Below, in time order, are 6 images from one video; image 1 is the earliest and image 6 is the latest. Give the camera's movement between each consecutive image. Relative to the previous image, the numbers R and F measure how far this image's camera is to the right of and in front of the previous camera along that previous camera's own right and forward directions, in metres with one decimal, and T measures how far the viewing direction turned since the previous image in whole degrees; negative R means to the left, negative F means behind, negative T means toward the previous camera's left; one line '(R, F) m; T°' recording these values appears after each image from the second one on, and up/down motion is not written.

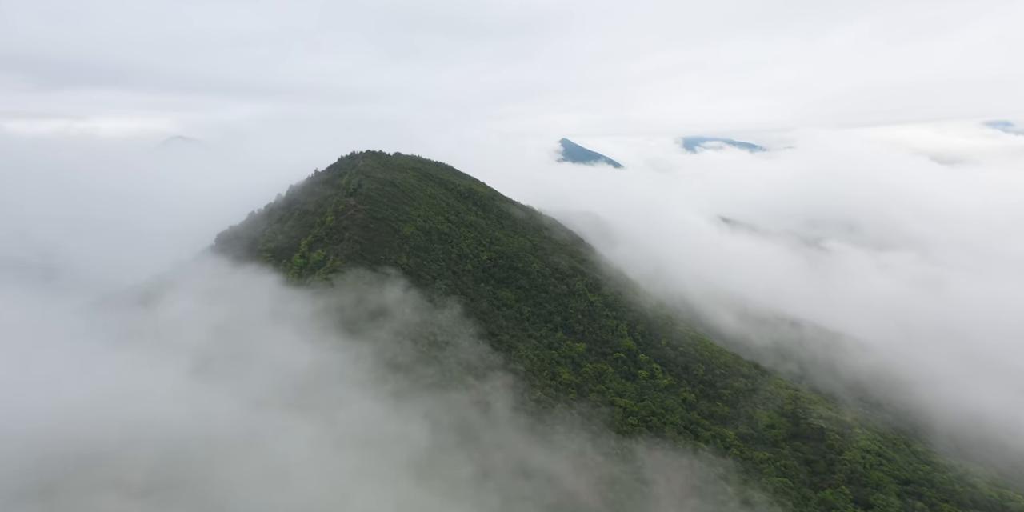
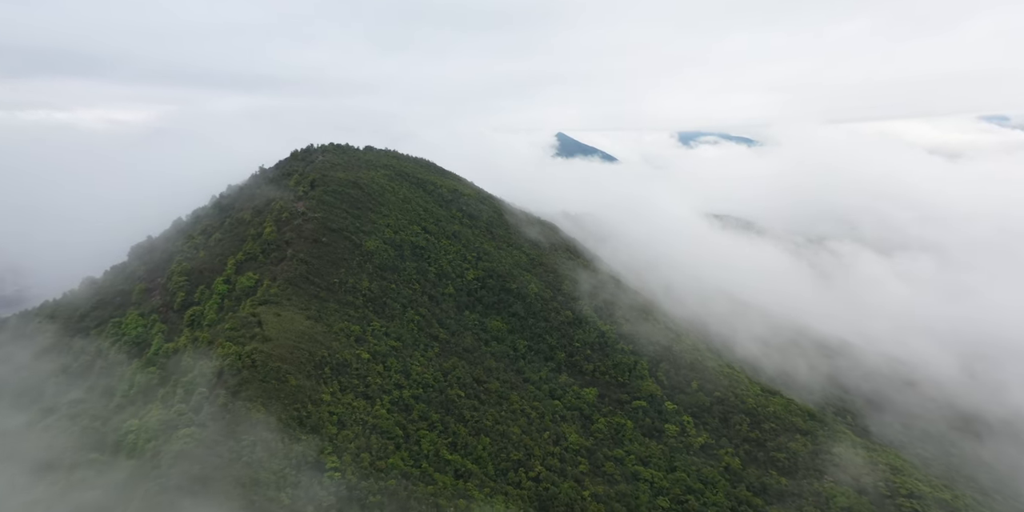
(+0.4, +14.2) m; 0°
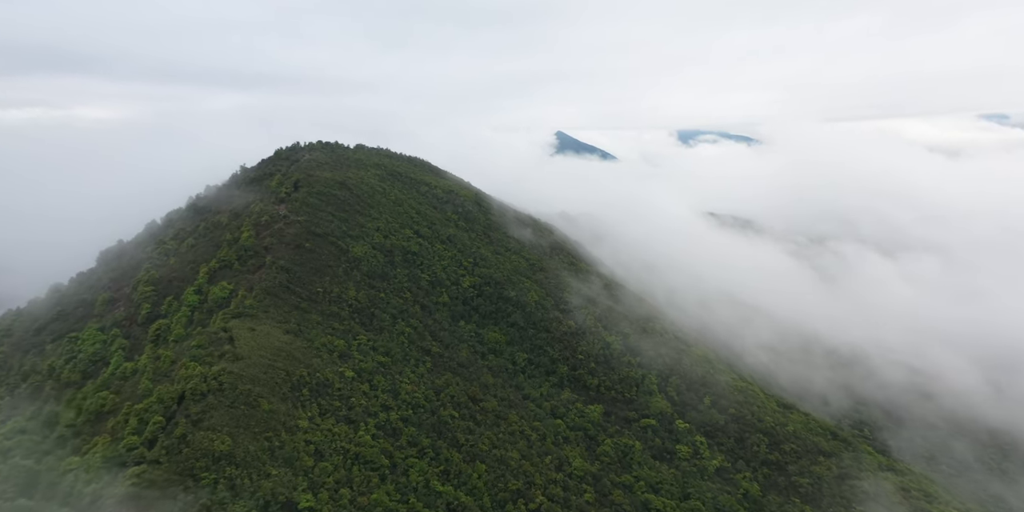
(+0.1, +3.9) m; 0°
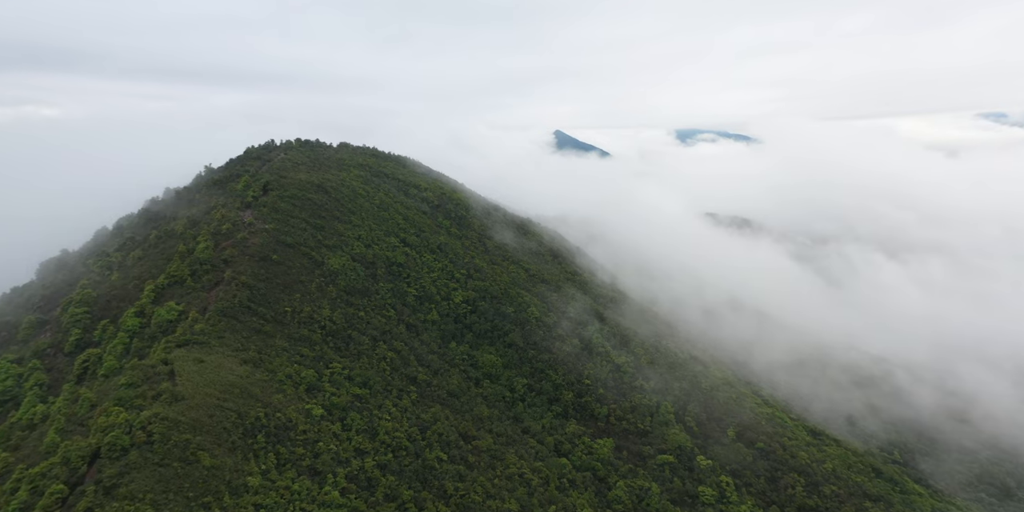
(+0.1, +6.1) m; 0°
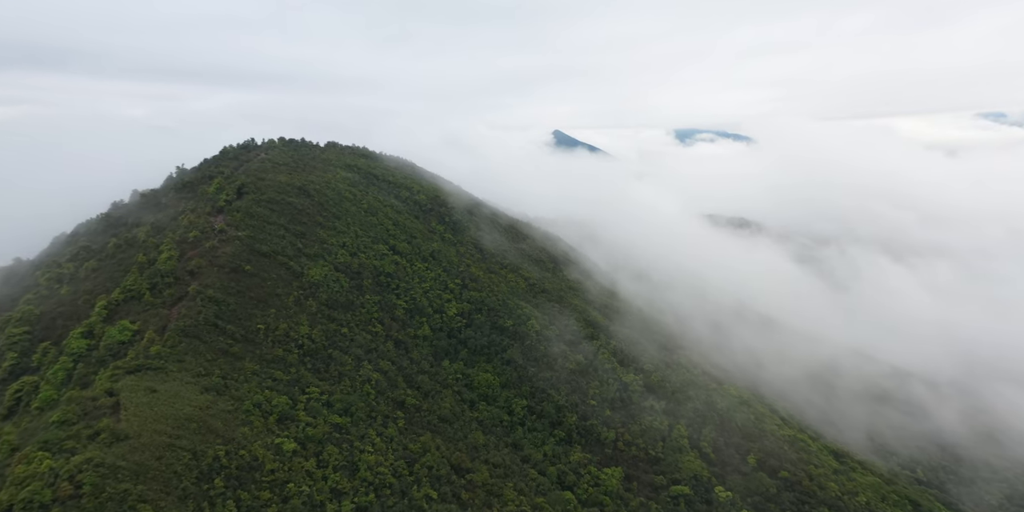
(+0.1, +4.1) m; 0°
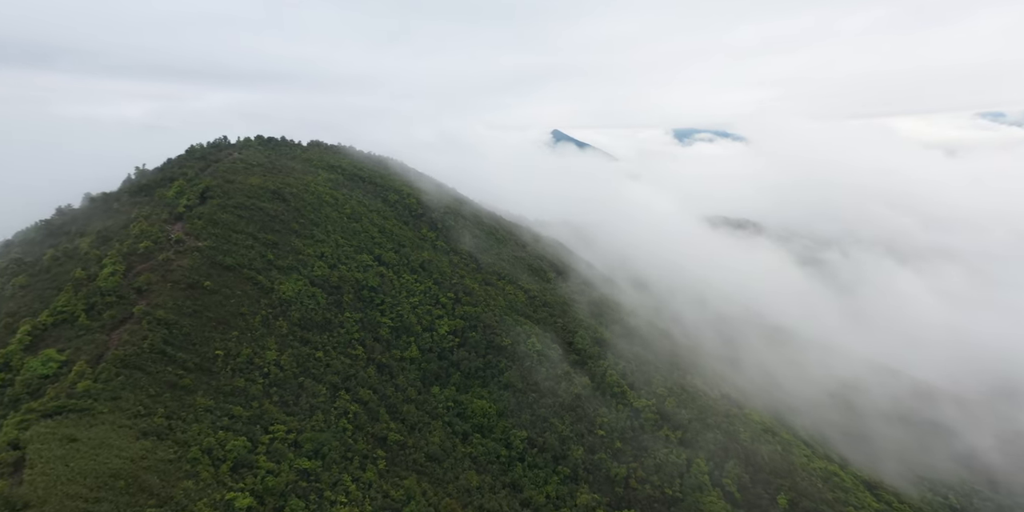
(+0.1, +4.9) m; 0°
